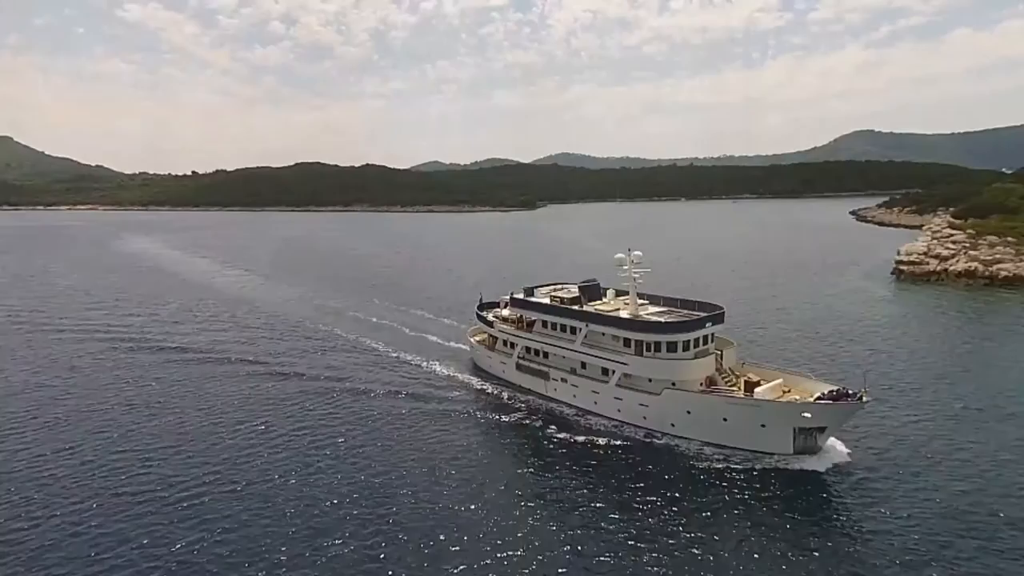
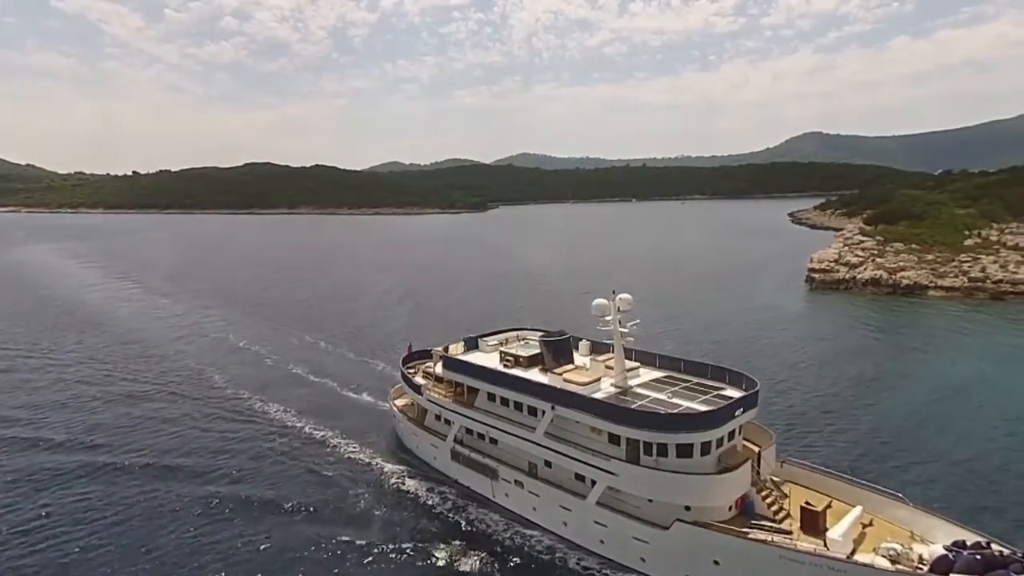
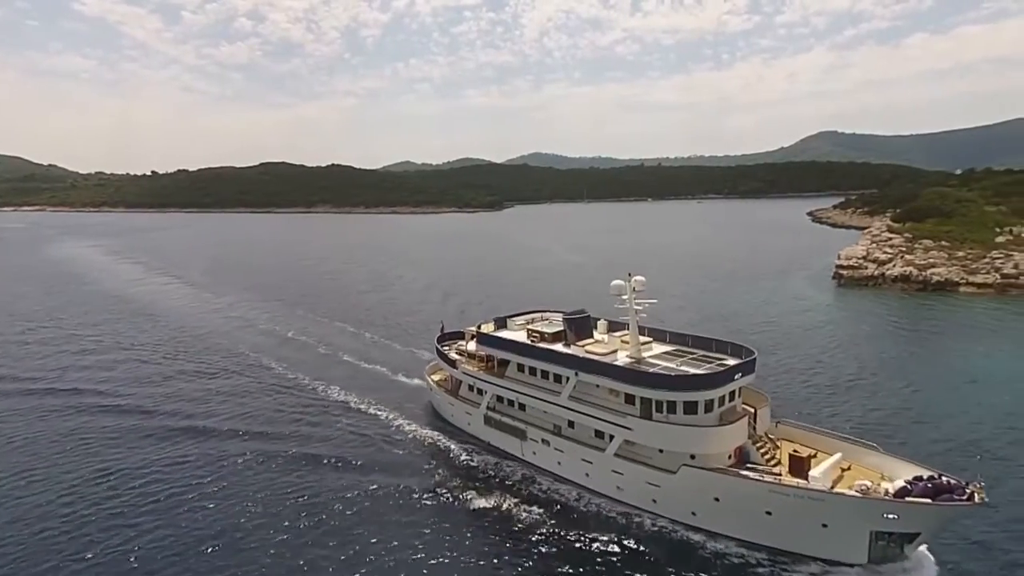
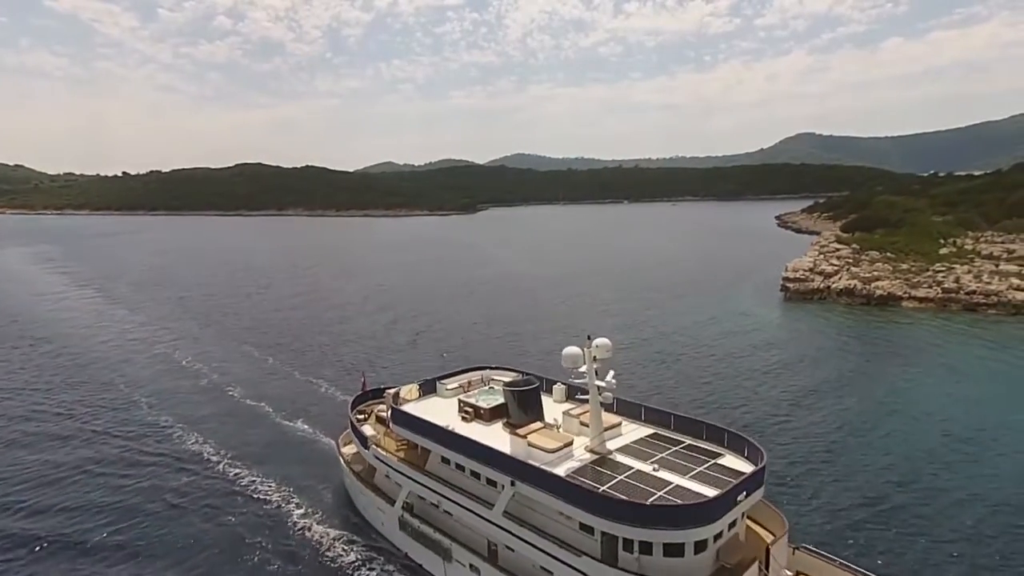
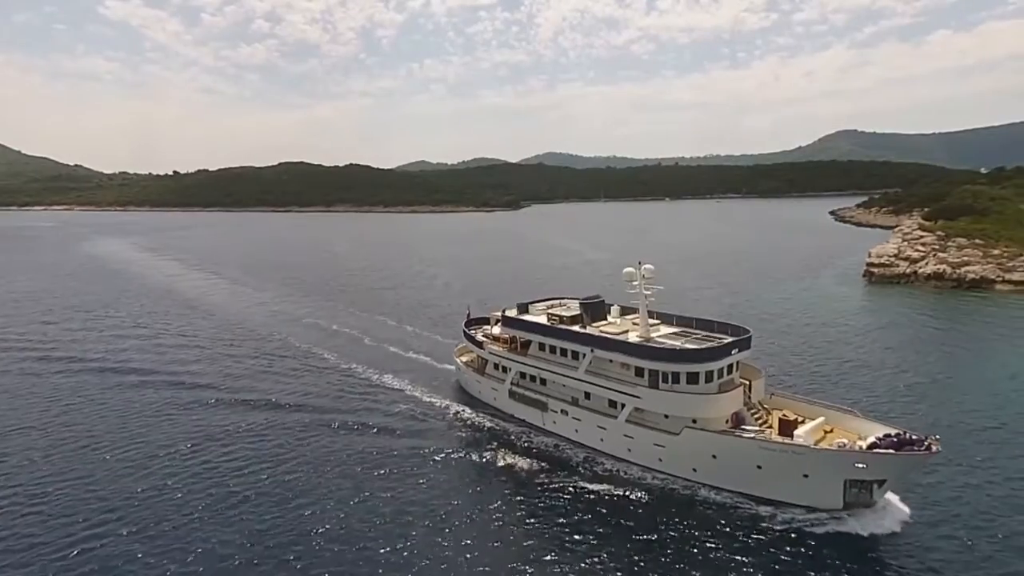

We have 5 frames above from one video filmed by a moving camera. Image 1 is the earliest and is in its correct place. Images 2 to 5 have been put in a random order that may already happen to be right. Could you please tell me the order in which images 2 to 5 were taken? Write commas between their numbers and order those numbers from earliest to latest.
5, 3, 2, 4
